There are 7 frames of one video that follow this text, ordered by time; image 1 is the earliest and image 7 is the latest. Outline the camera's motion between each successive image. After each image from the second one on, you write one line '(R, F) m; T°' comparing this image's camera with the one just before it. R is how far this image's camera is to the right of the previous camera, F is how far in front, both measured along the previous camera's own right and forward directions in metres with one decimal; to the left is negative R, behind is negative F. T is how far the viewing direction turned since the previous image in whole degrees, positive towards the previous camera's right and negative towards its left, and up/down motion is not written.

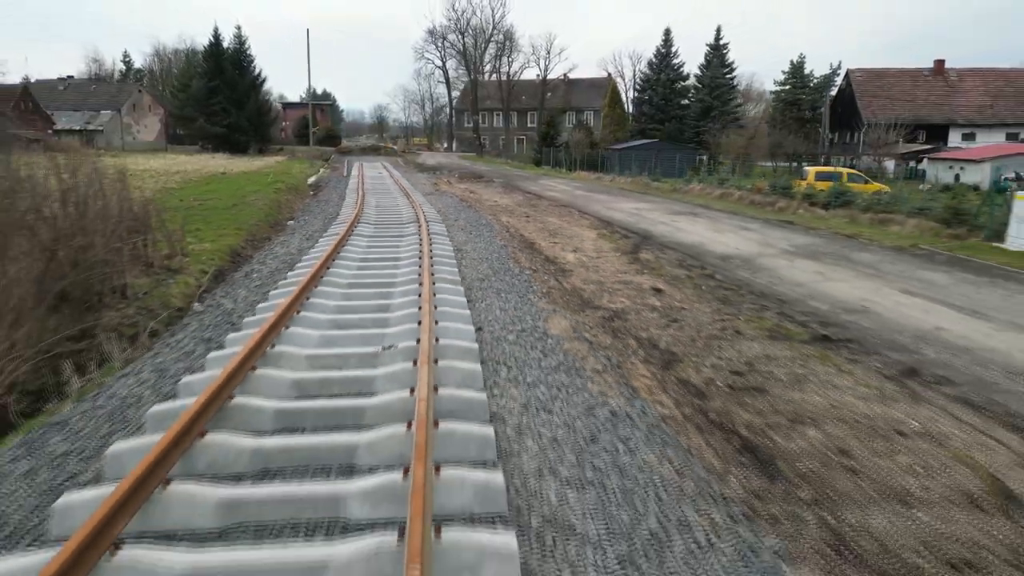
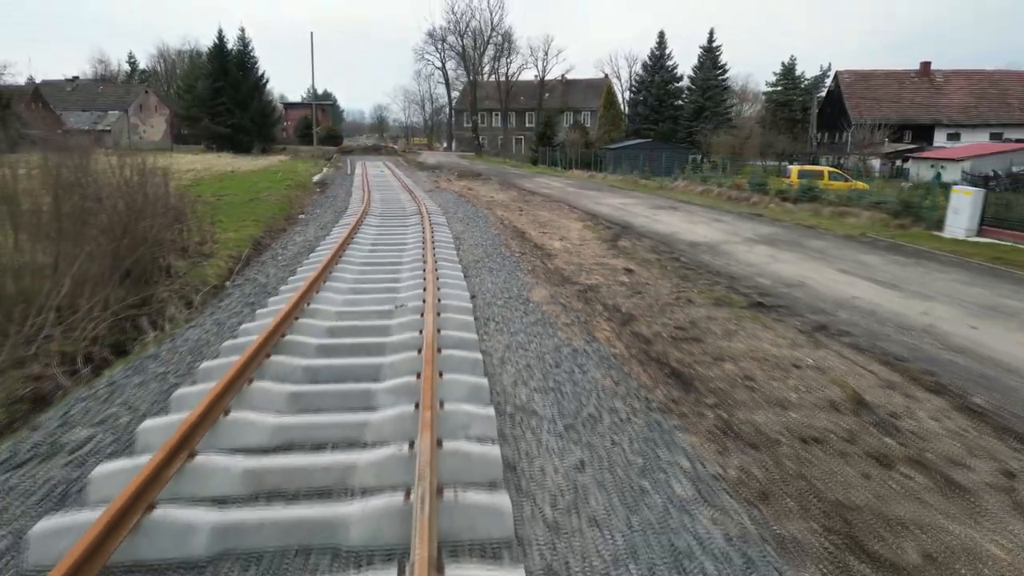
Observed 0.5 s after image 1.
(+0.1, -1.3) m; 0°
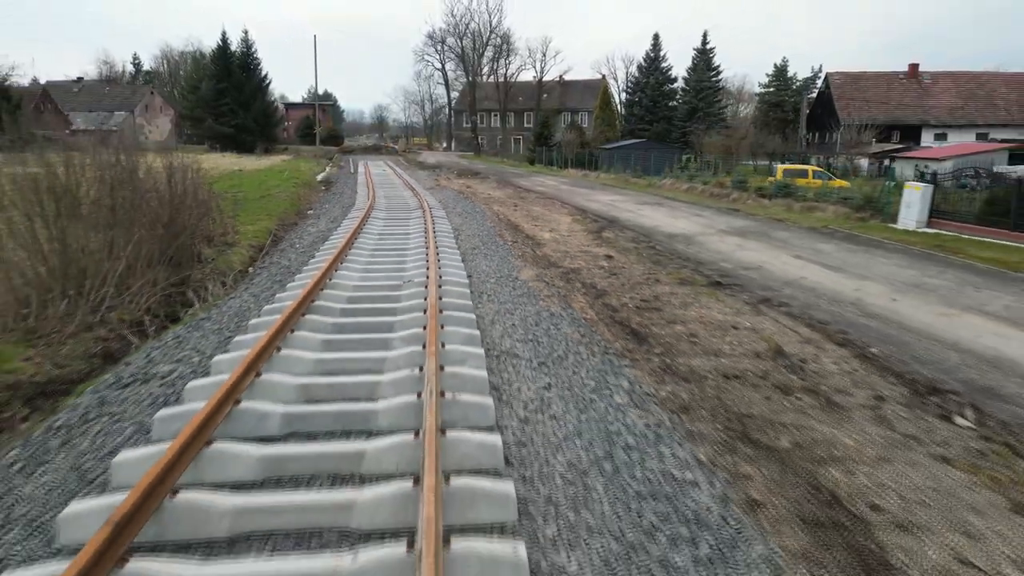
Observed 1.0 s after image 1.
(+0.1, -1.2) m; 0°
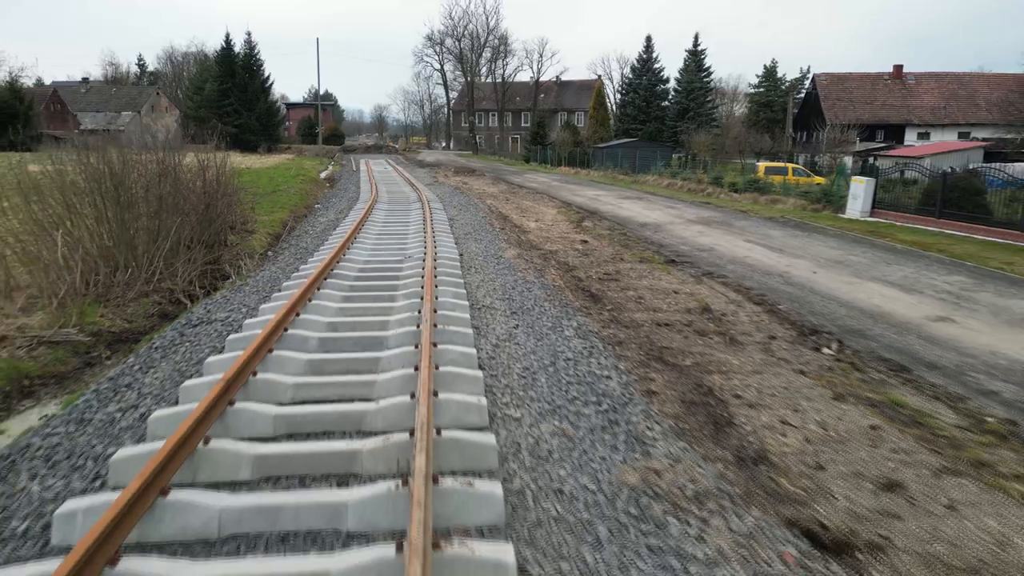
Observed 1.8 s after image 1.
(+0.1, -1.5) m; 0°
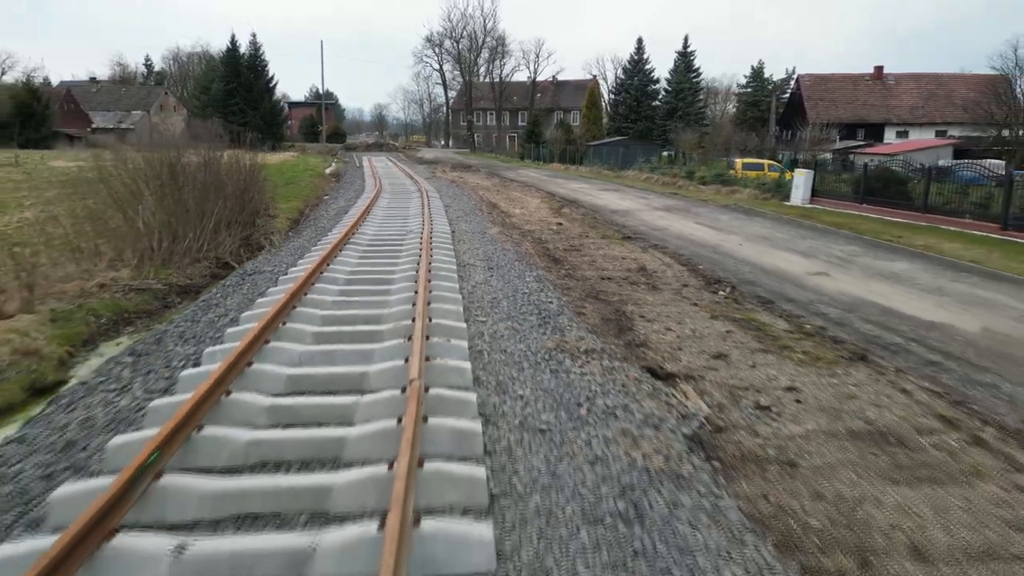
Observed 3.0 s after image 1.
(+0.2, -2.1) m; 0°
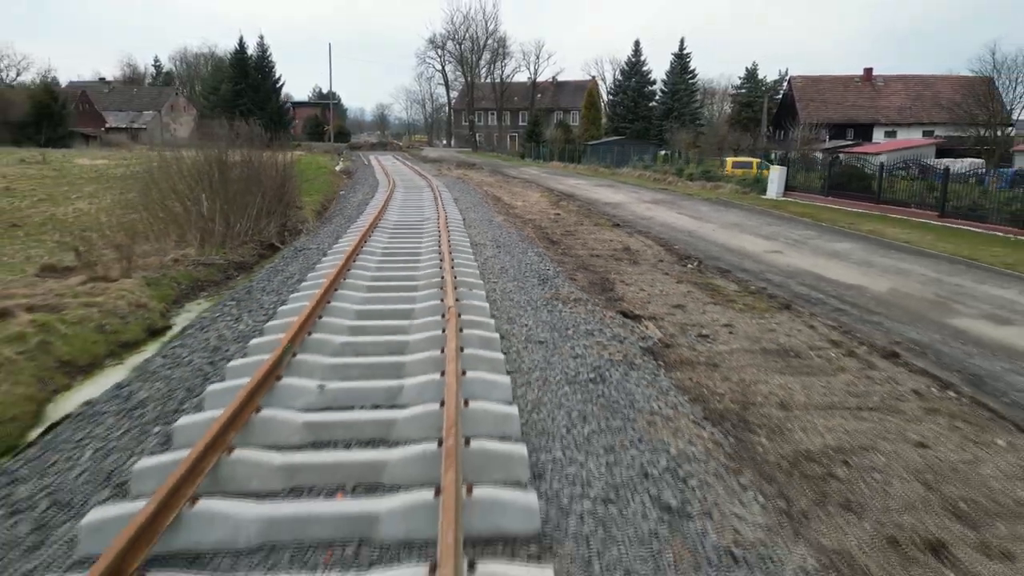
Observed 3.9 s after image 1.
(0.0, -1.7) m; 0°
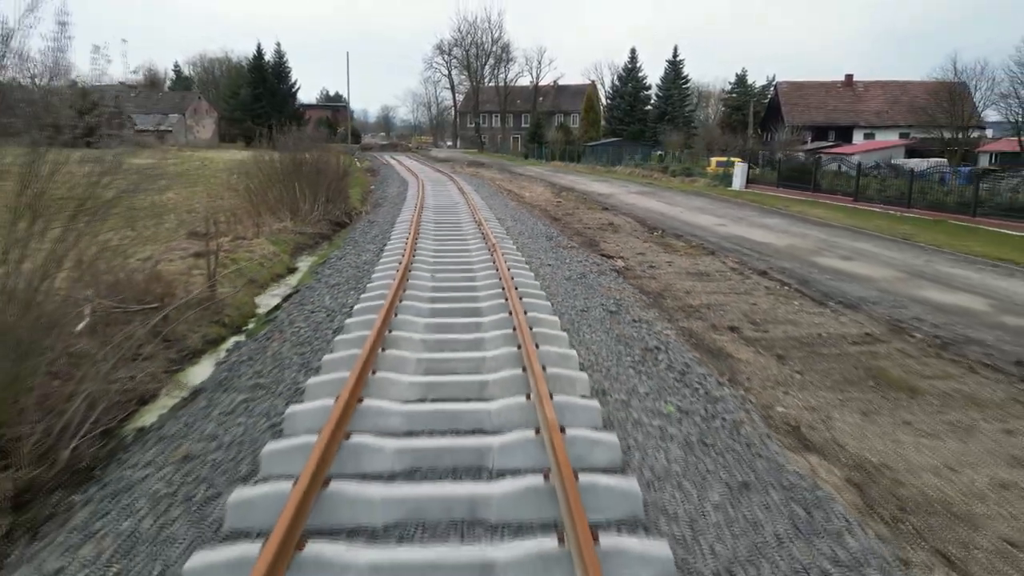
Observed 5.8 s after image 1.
(-0.2, -3.7) m; 0°
